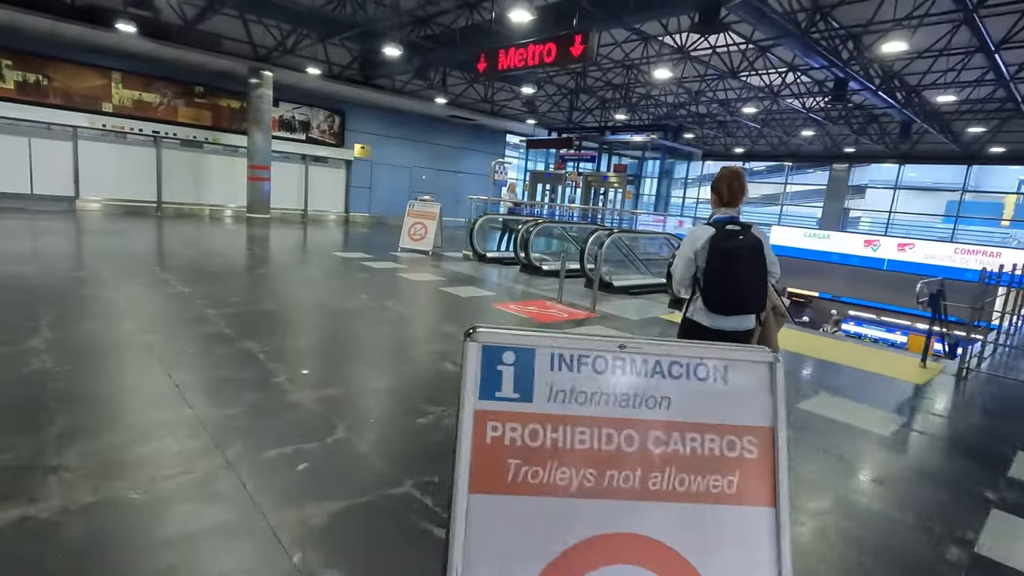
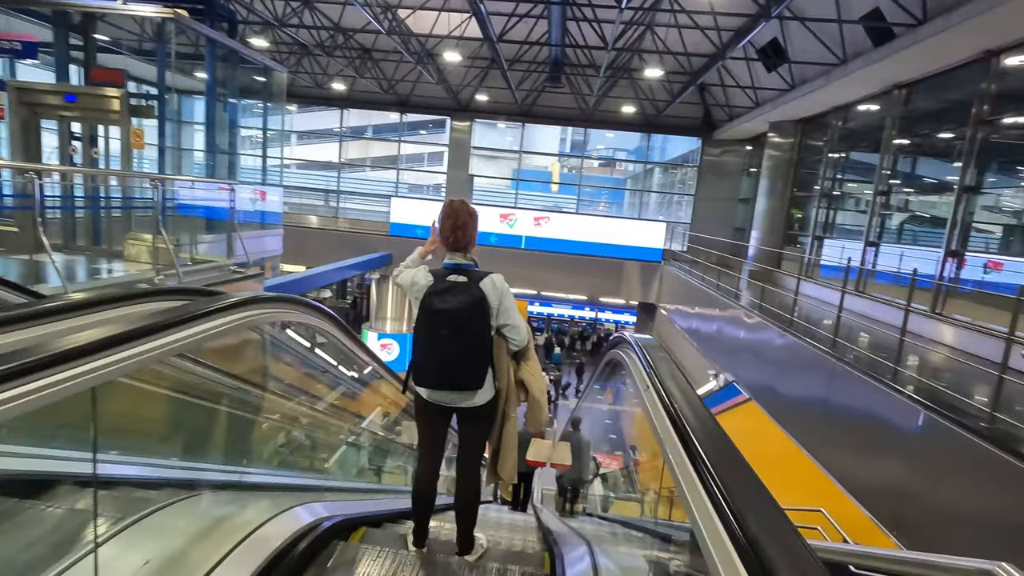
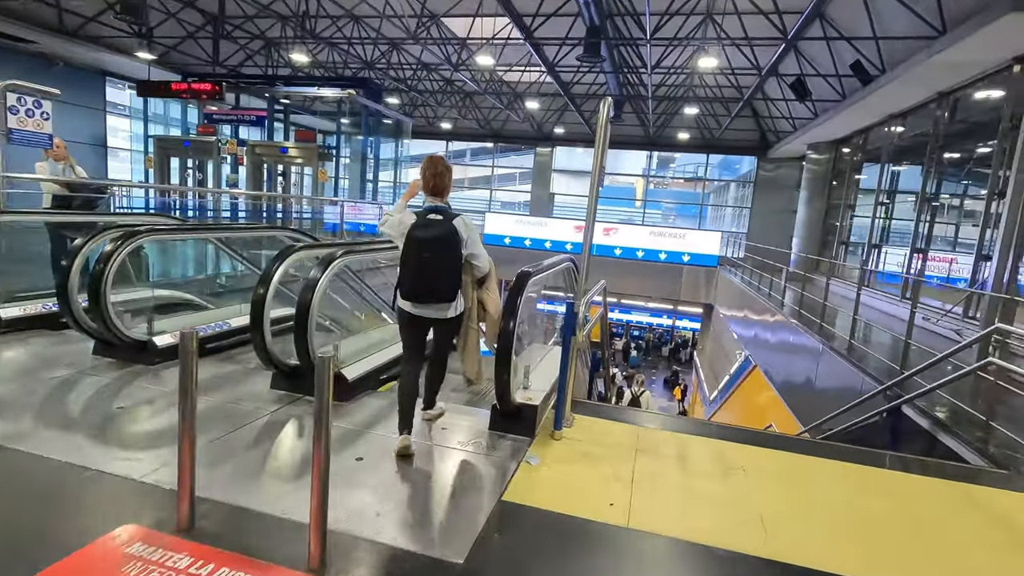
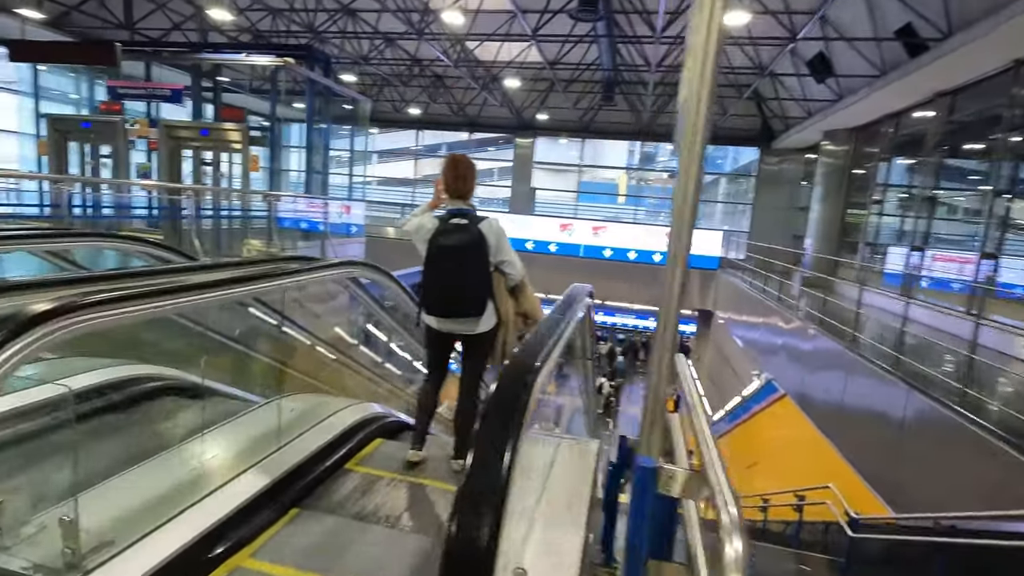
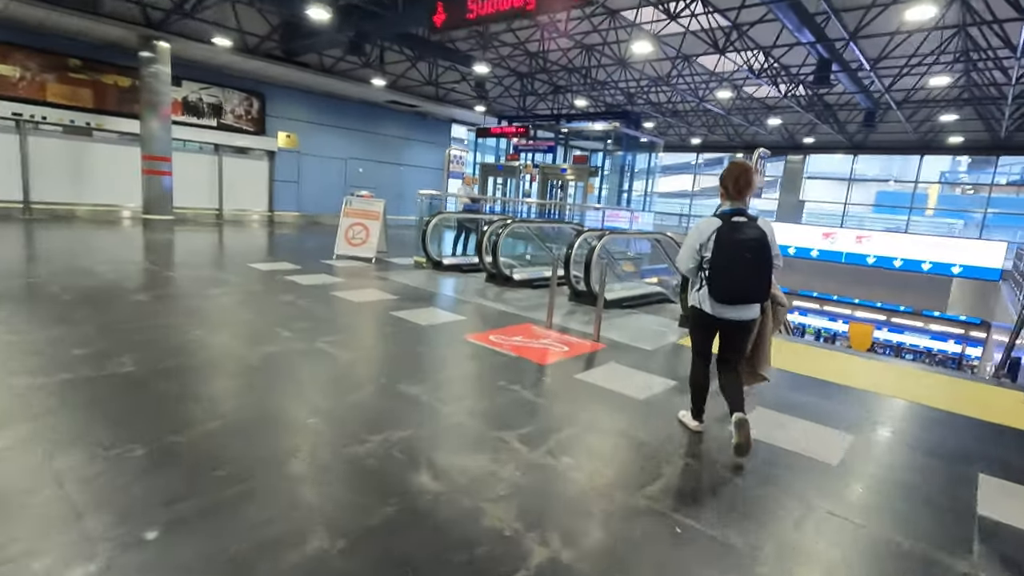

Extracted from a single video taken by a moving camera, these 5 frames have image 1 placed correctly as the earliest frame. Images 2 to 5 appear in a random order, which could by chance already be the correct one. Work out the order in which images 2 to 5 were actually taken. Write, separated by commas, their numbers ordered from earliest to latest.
5, 3, 4, 2
